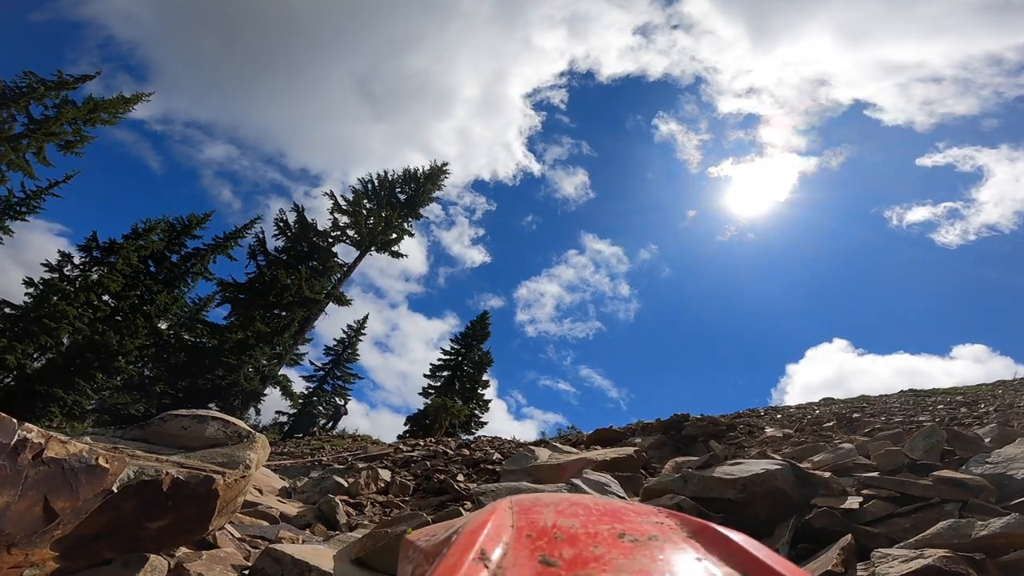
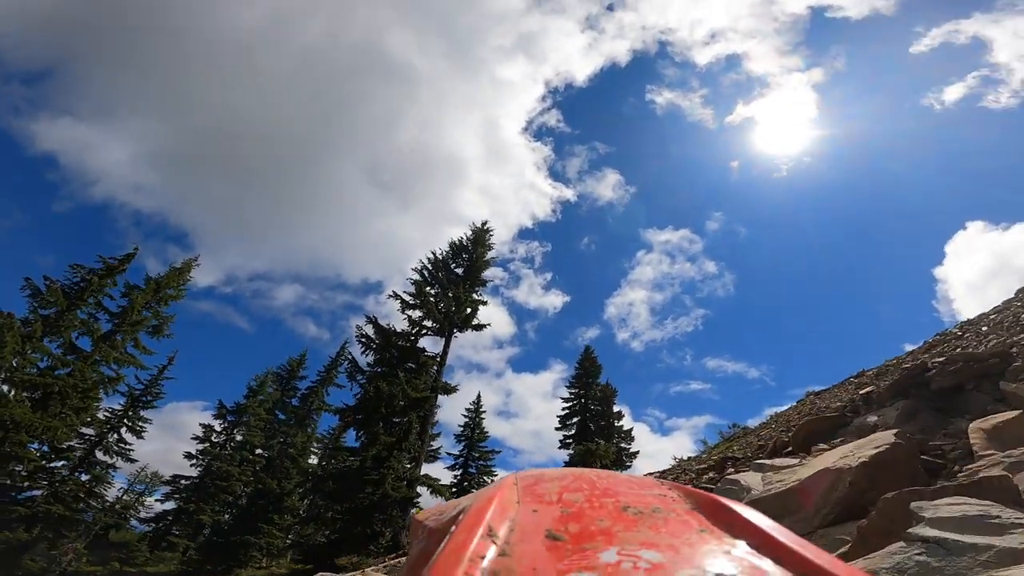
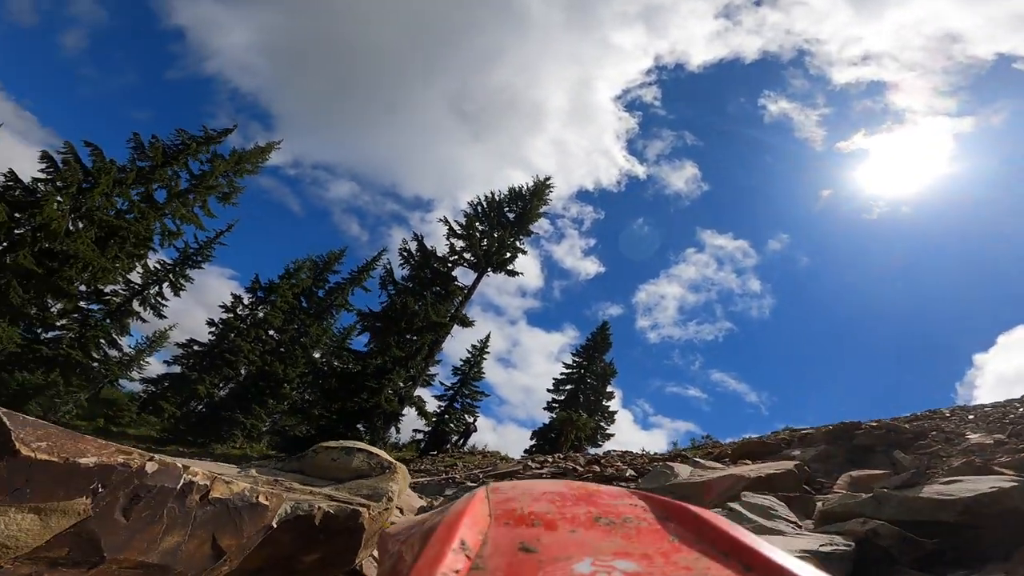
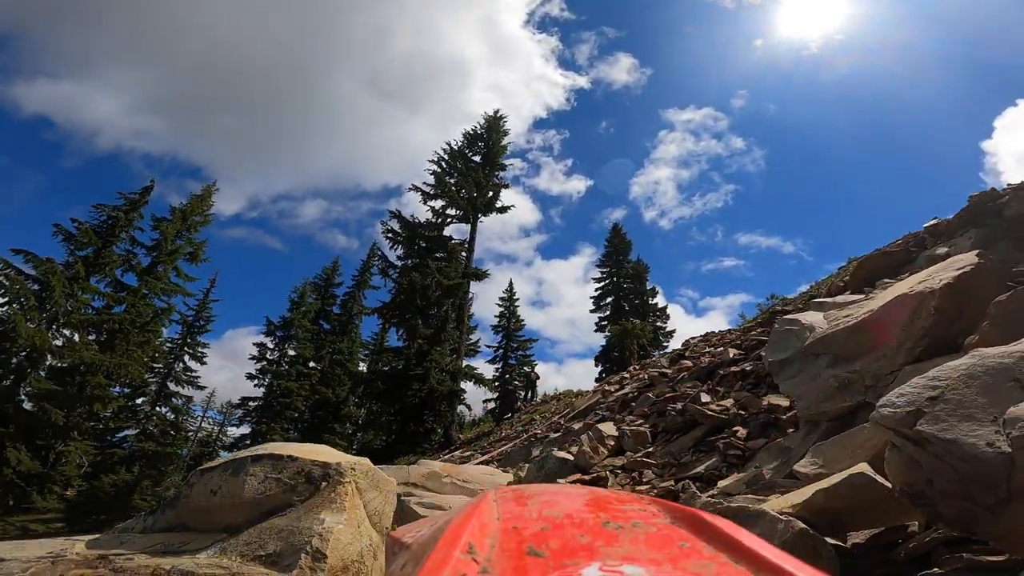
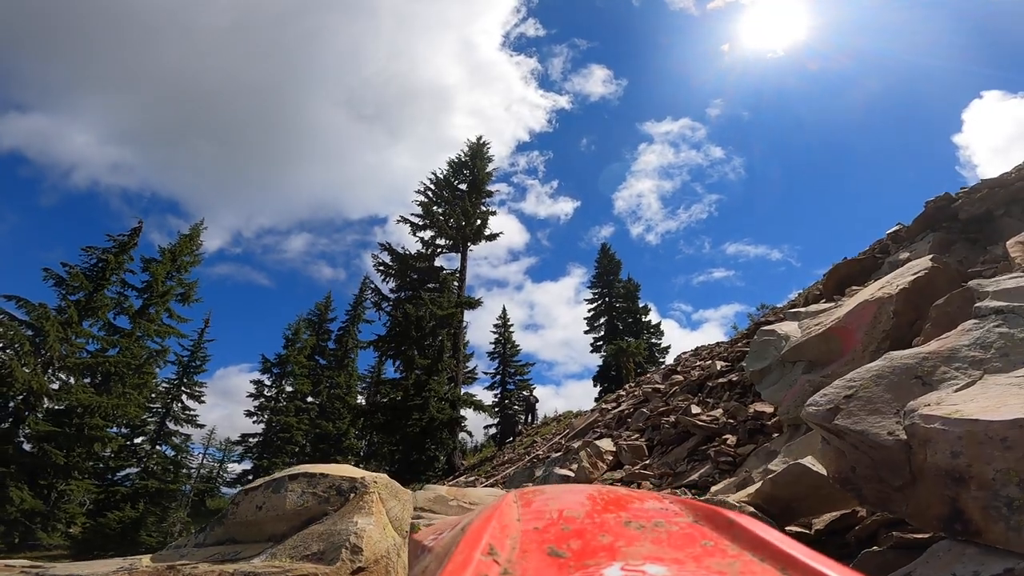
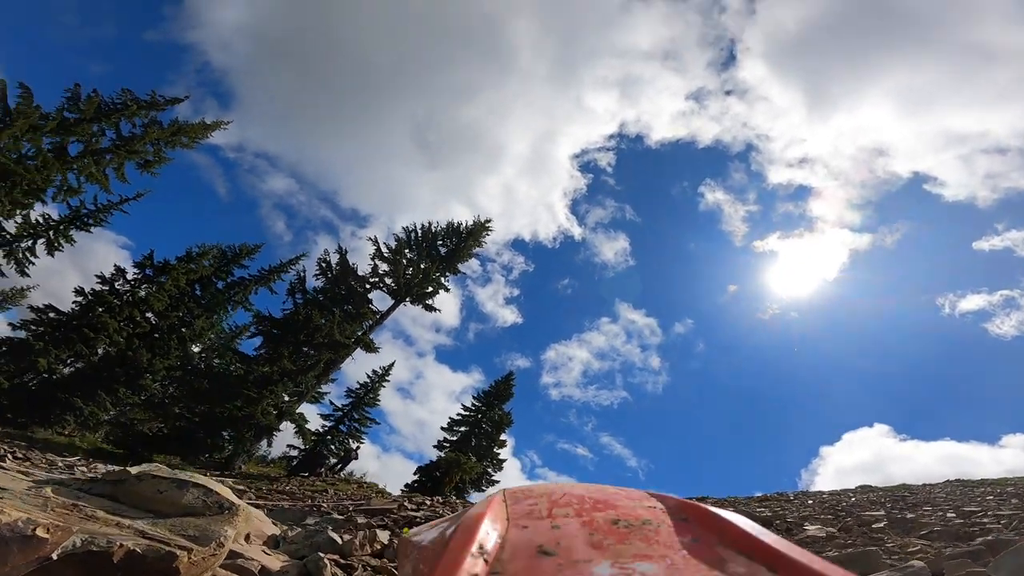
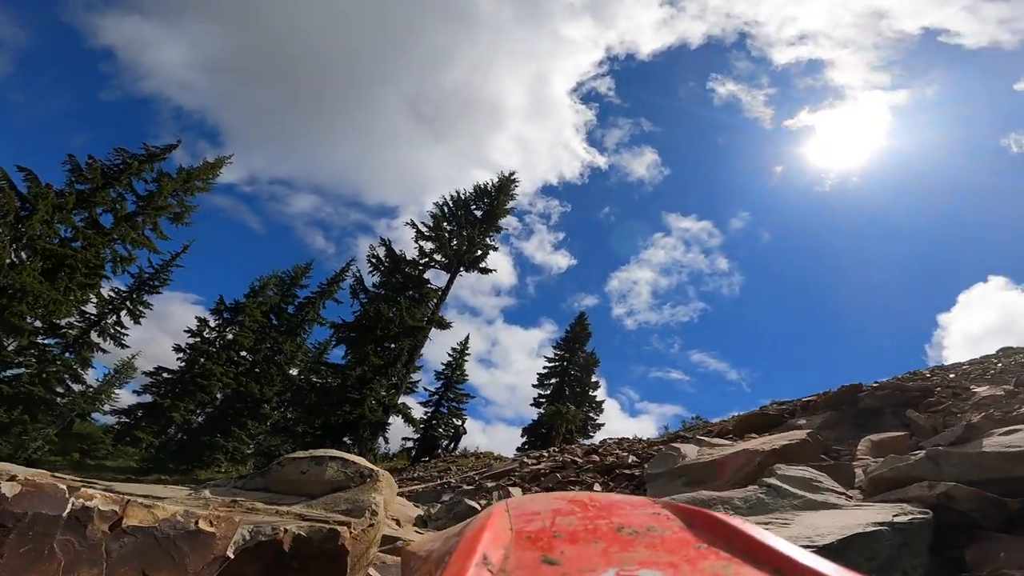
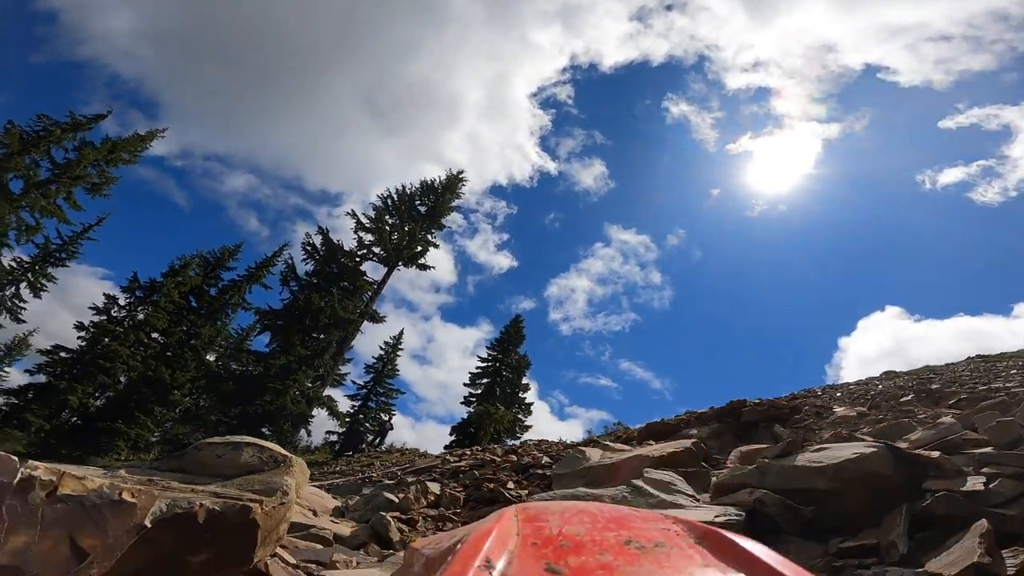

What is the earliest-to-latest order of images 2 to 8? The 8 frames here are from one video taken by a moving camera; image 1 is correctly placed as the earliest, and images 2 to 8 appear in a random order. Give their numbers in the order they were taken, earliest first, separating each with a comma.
6, 8, 3, 7, 2, 4, 5
